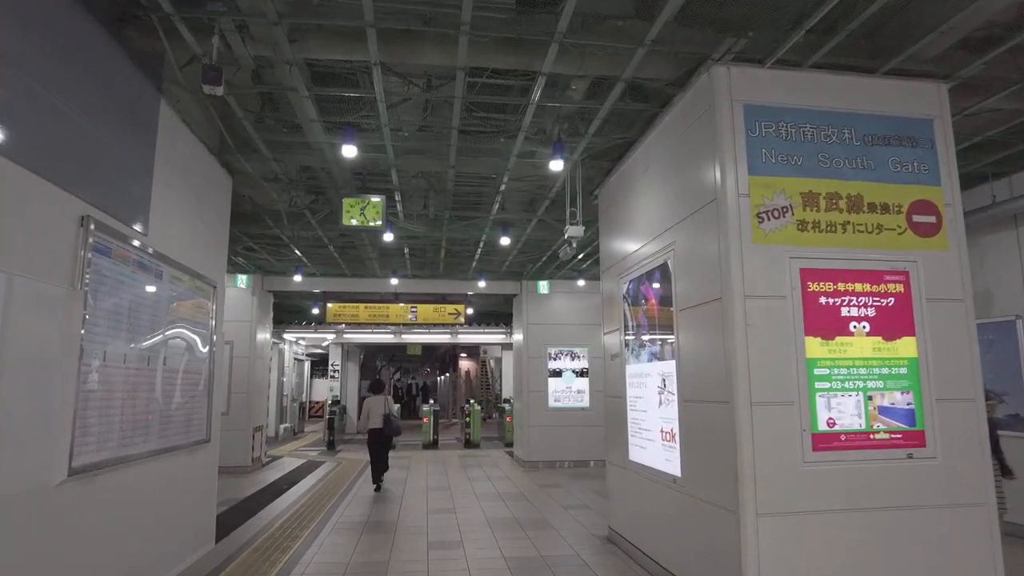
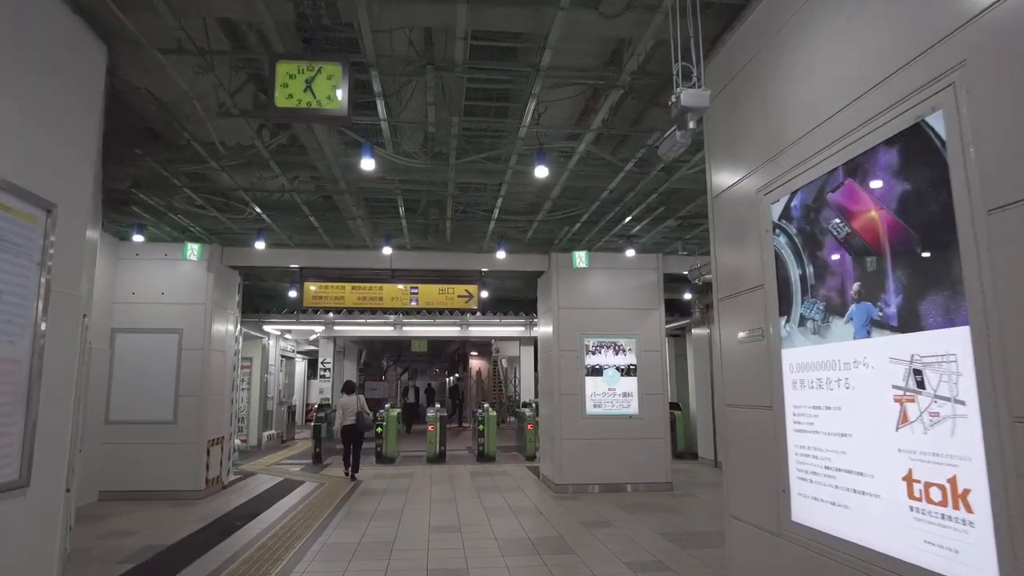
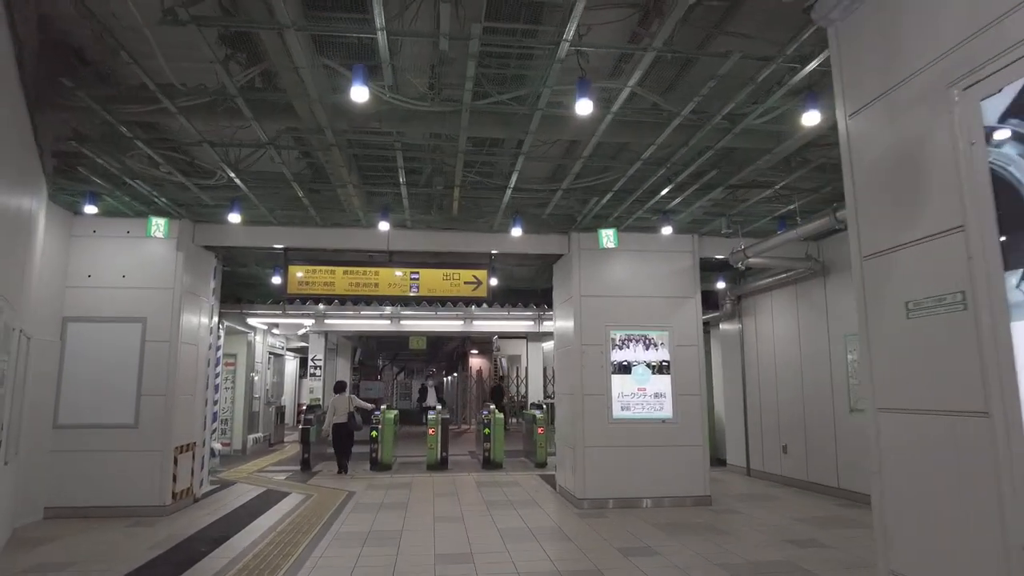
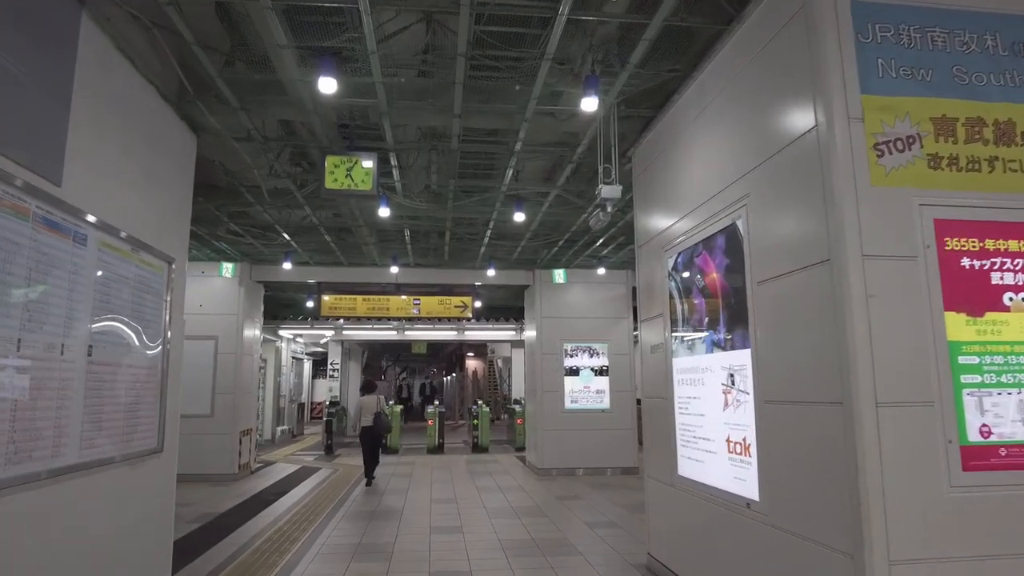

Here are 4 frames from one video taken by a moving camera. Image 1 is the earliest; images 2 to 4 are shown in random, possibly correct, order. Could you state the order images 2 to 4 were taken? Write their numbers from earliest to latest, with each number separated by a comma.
4, 2, 3
